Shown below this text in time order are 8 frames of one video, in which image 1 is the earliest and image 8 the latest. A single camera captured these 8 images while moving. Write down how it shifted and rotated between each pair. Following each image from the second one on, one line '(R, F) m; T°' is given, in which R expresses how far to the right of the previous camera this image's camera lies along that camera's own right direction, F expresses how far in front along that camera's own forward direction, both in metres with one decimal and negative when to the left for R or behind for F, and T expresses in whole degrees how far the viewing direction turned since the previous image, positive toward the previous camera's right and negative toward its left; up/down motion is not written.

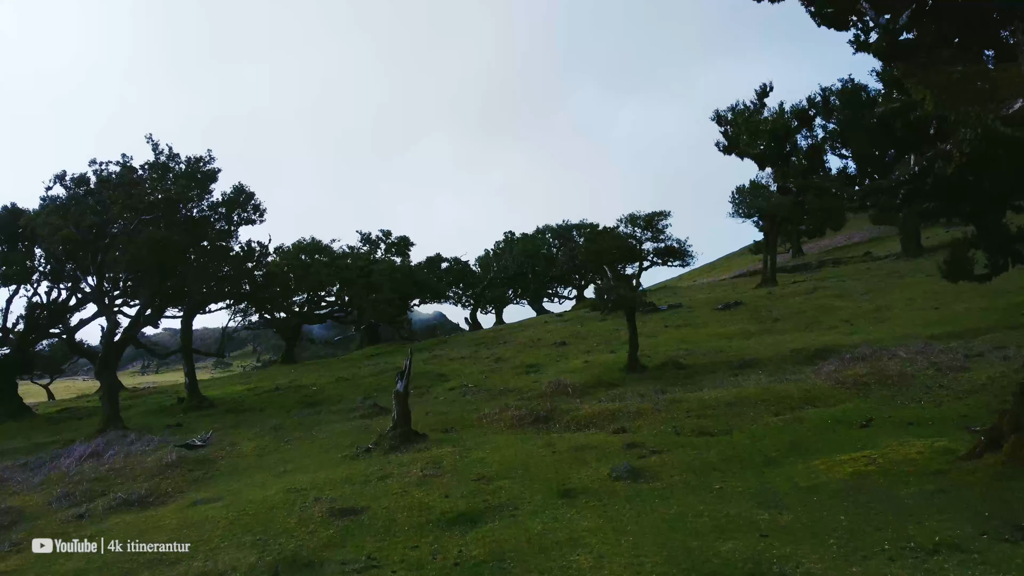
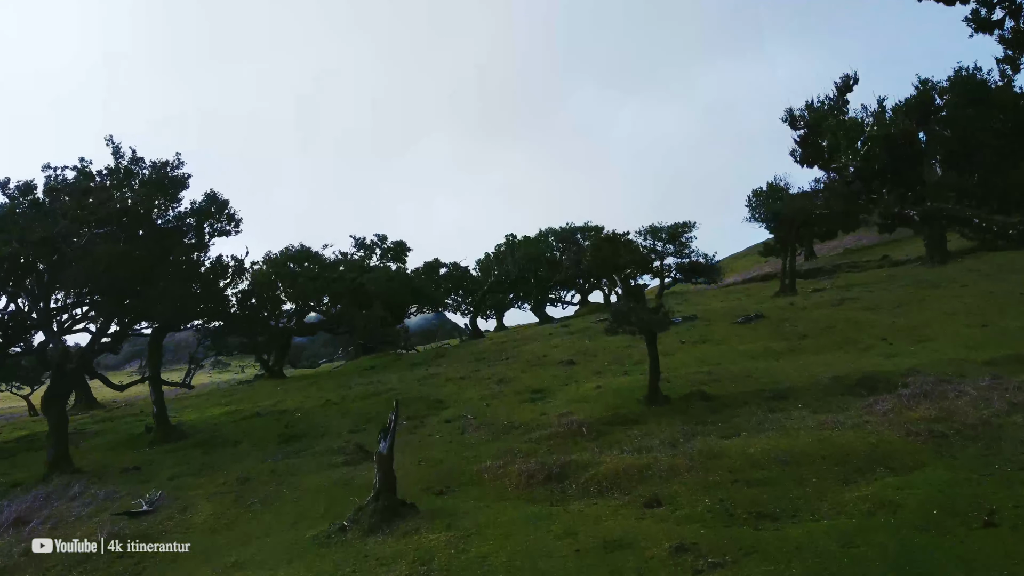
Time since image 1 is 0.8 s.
(-0.1, +2.9) m; 0°
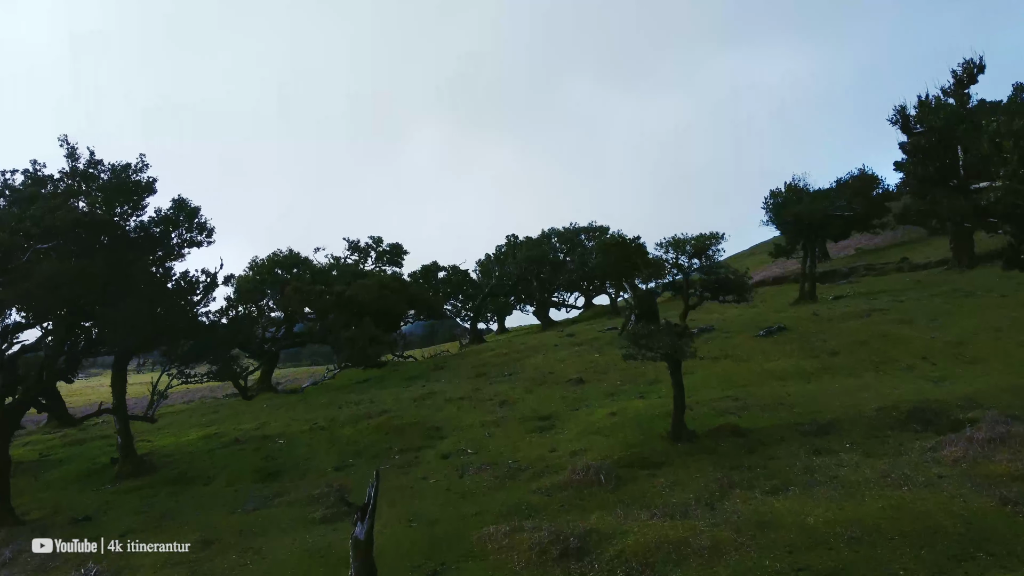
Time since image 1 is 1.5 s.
(-0.1, +2.7) m; 0°
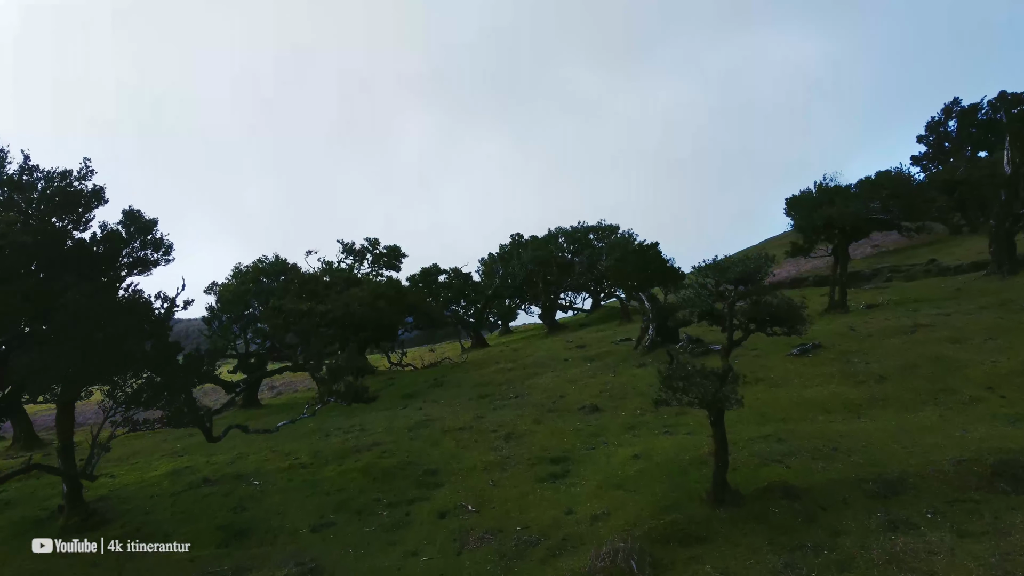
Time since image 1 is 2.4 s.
(-0.1, +3.3) m; 0°
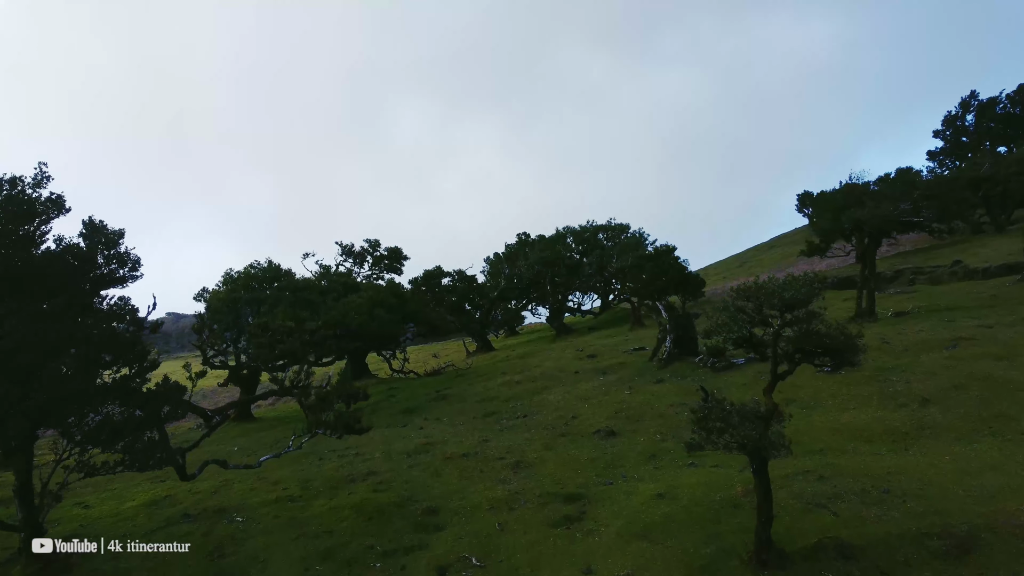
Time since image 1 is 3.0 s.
(-0.1, +2.3) m; 0°
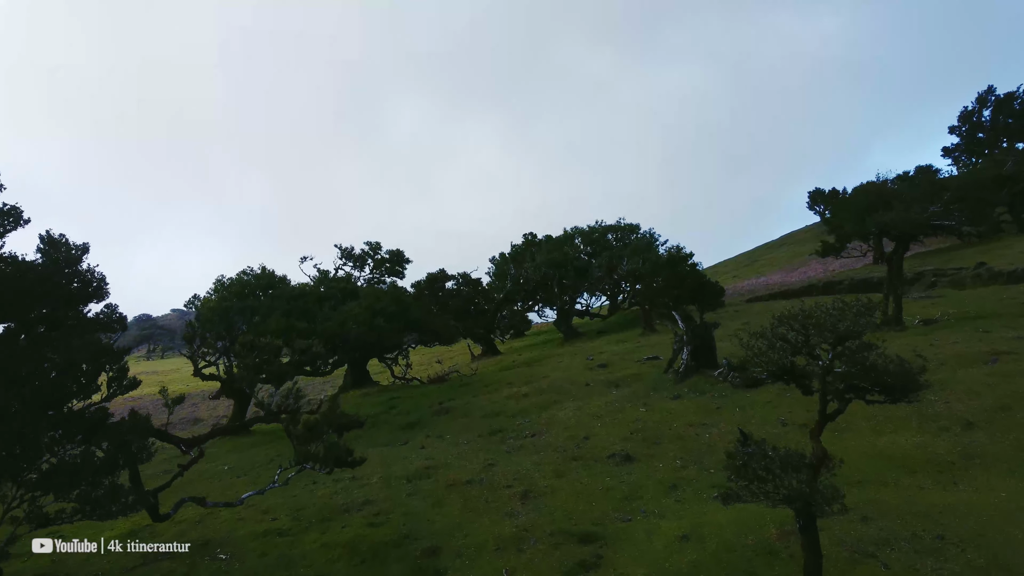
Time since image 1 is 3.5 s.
(-0.1, +1.9) m; 0°
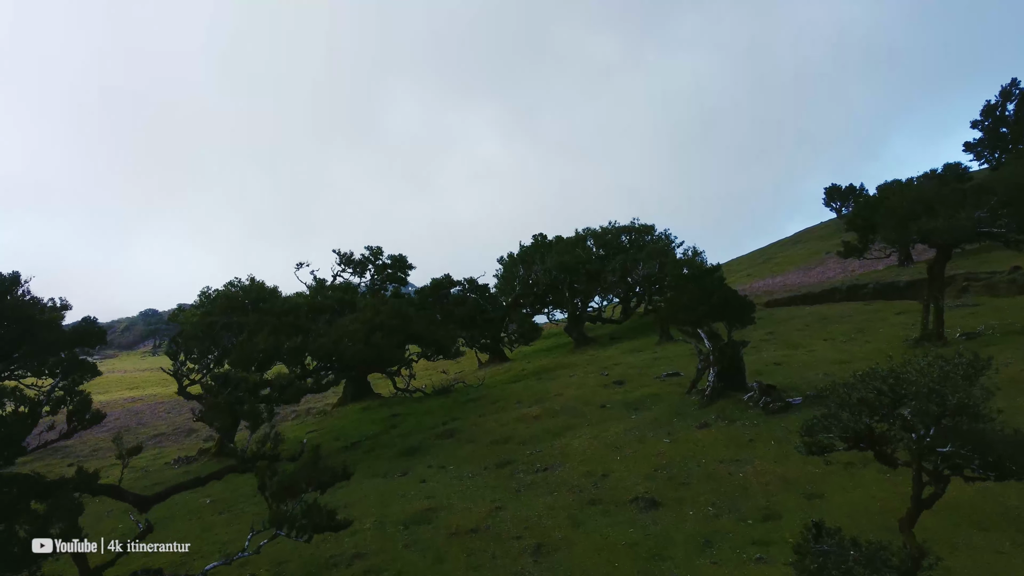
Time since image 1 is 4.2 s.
(-0.1, +2.7) m; 0°
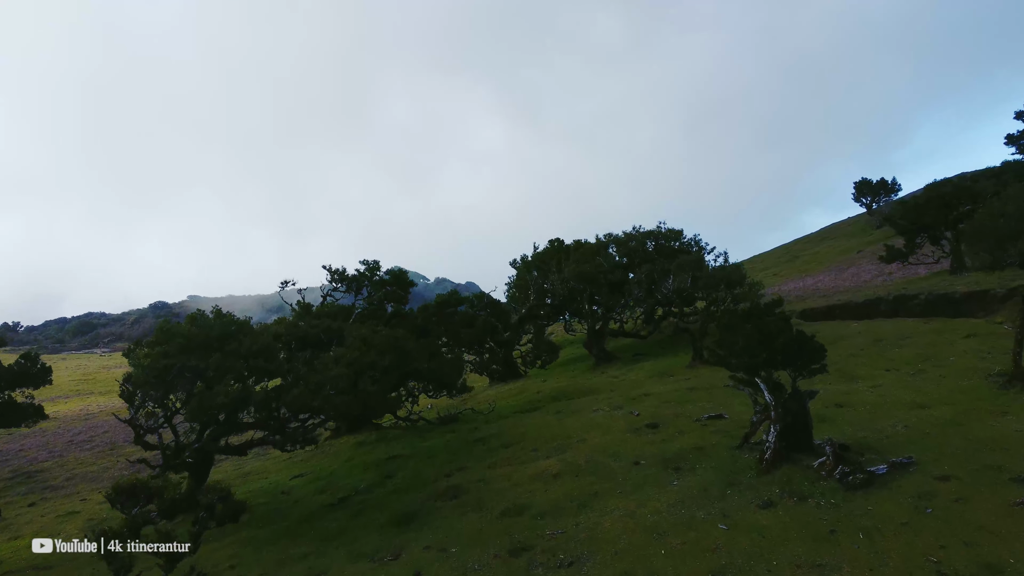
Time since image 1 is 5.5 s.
(-0.1, +5.1) m; -1°
